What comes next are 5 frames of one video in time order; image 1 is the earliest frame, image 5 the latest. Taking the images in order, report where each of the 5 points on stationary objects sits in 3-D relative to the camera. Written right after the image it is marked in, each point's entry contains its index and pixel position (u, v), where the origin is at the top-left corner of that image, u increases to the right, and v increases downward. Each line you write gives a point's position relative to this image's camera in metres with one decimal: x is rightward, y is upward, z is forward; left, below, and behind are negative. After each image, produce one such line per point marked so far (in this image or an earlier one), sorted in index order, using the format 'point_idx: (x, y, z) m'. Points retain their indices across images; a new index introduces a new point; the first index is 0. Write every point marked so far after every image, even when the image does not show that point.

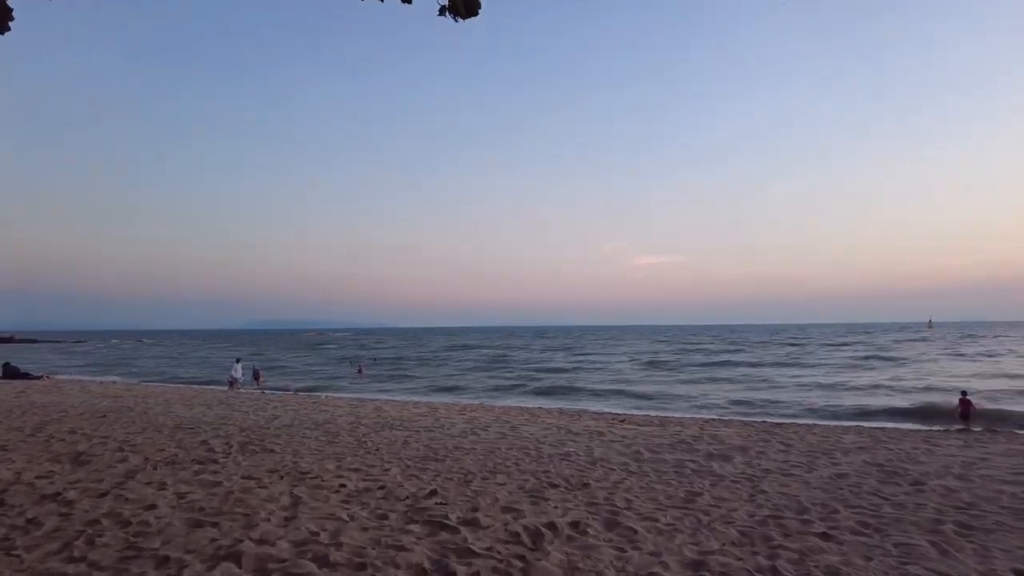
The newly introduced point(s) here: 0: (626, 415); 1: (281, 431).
0: (+2.4, -2.7, +14.2) m
1: (-3.7, -2.3, +10.7) m
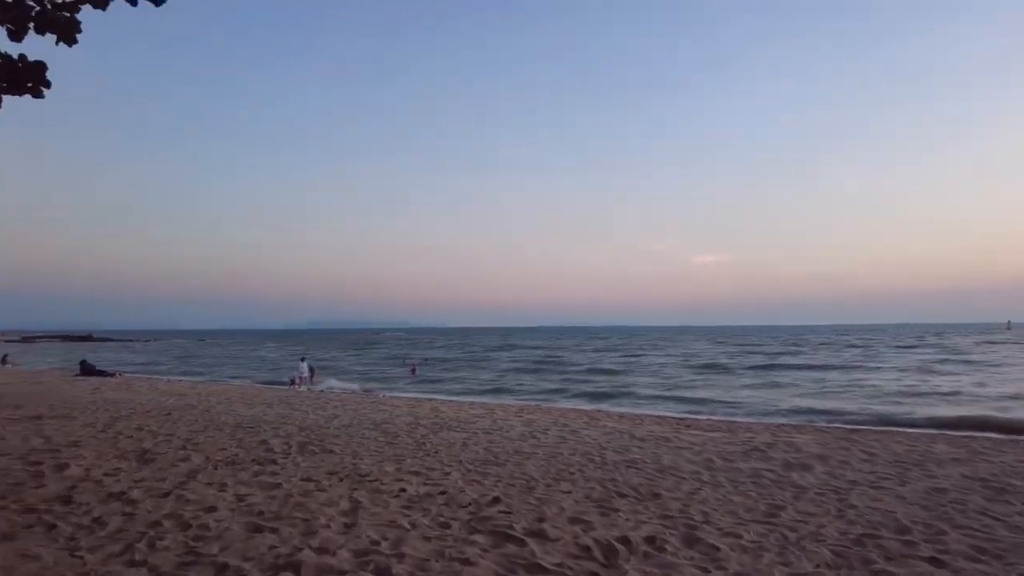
0: (+3.6, -2.7, +13.6) m
1: (-2.8, -2.3, +10.6) m
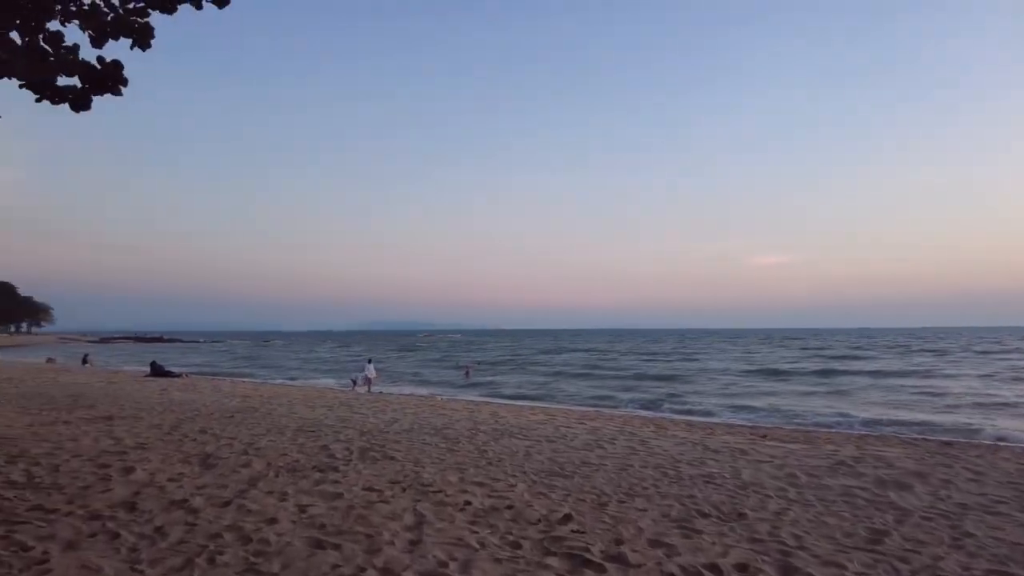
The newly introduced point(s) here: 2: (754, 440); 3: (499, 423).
0: (+4.9, -2.7, +12.9) m
1: (-1.8, -2.3, +10.4) m
2: (+3.9, -2.5, +10.7) m
3: (-0.2, -2.4, +11.9) m
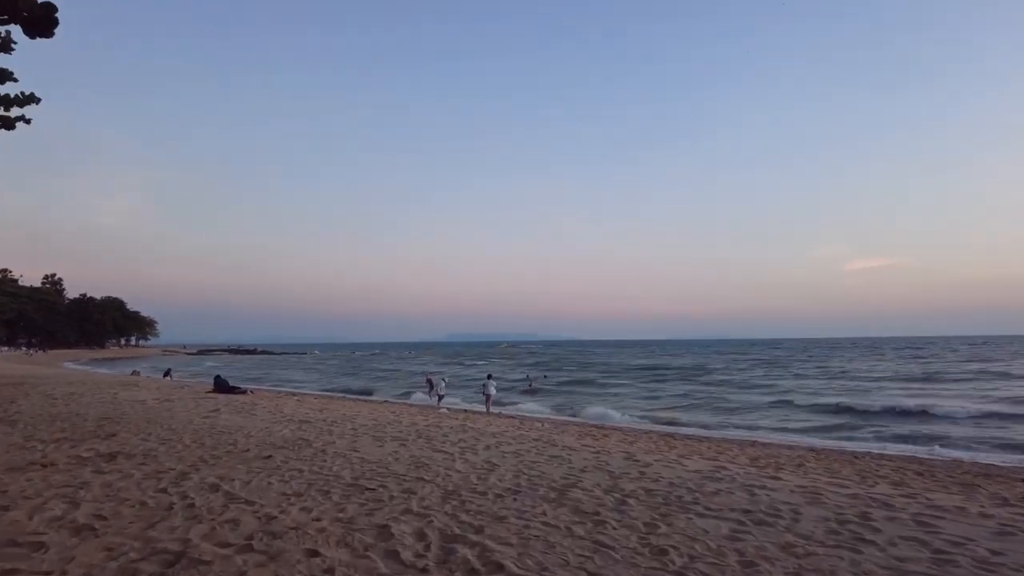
0: (+6.8, -2.5, +8.2) m
1: (-0.1, -2.1, +6.6) m
2: (+5.6, -2.2, +6.2) m
3: (+1.6, -2.2, +7.9) m
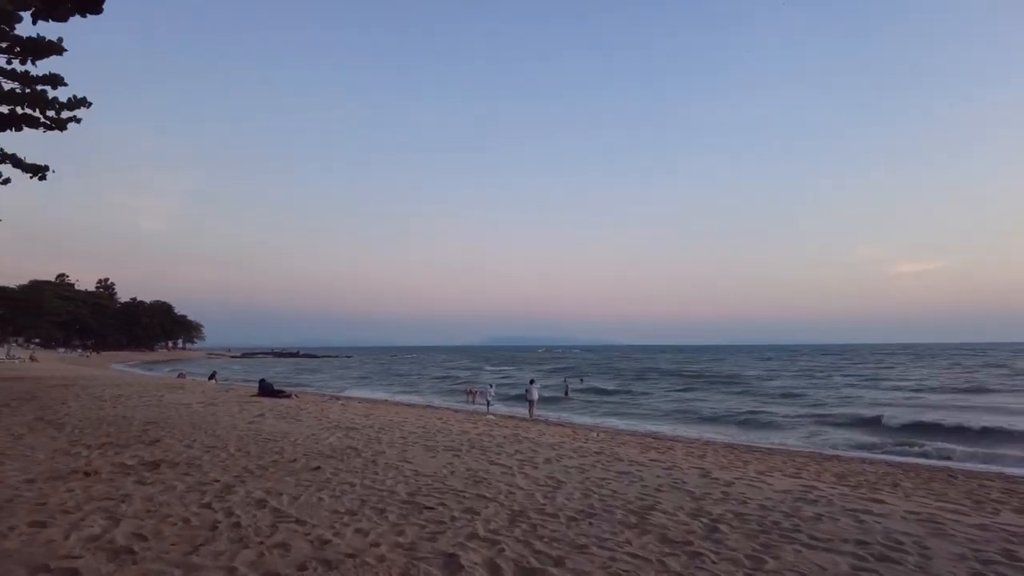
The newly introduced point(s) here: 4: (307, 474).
0: (+7.6, -2.5, +7.1) m
1: (+0.6, -2.1, +5.8) m
2: (+6.3, -2.2, +5.1) m
3: (+2.4, -2.2, +7.0) m
4: (-2.5, -2.3, +8.3) m
